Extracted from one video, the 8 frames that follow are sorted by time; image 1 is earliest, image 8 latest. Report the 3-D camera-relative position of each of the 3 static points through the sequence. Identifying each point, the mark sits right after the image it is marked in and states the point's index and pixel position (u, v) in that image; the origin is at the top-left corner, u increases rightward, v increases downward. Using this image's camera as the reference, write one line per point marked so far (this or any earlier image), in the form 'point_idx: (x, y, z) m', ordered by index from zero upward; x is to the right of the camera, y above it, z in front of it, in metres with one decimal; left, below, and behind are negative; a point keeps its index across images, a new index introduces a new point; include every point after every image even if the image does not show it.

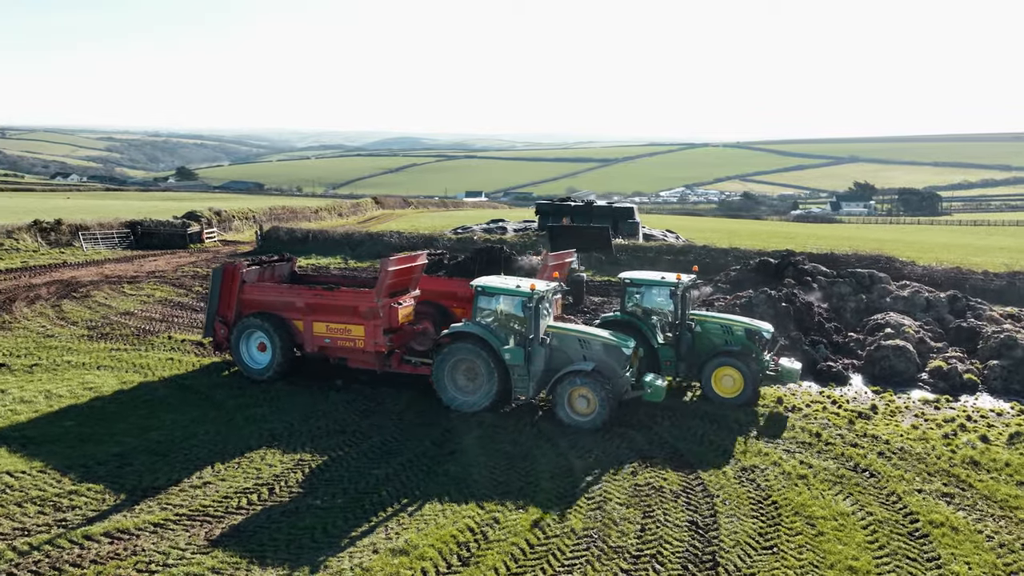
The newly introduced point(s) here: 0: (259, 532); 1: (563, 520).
0: (-2.5, -2.4, +7.4) m
1: (+0.5, -2.4, +7.8) m
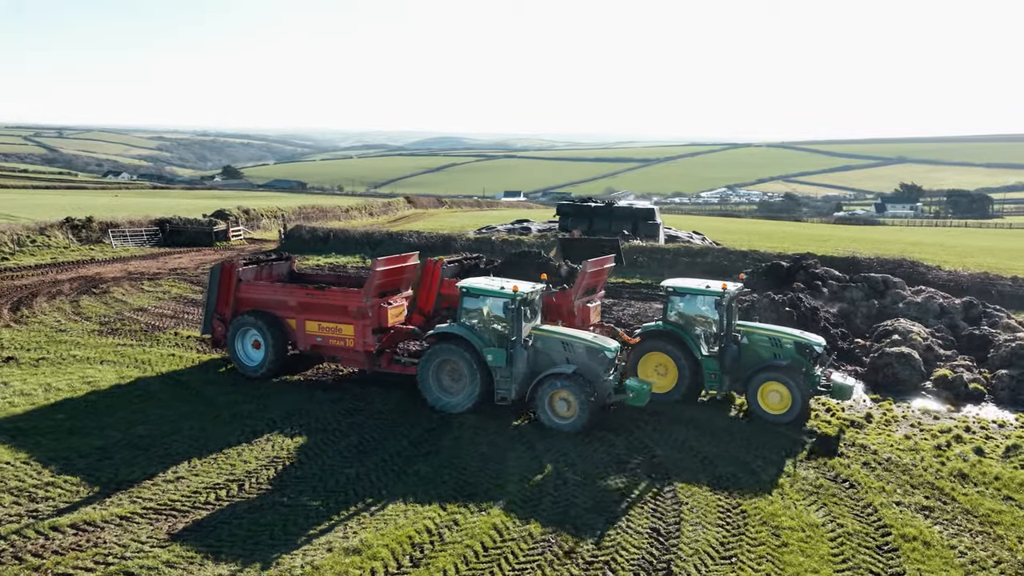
0: (-2.9, -2.4, +7.5) m
1: (+0.1, -2.4, +7.8) m
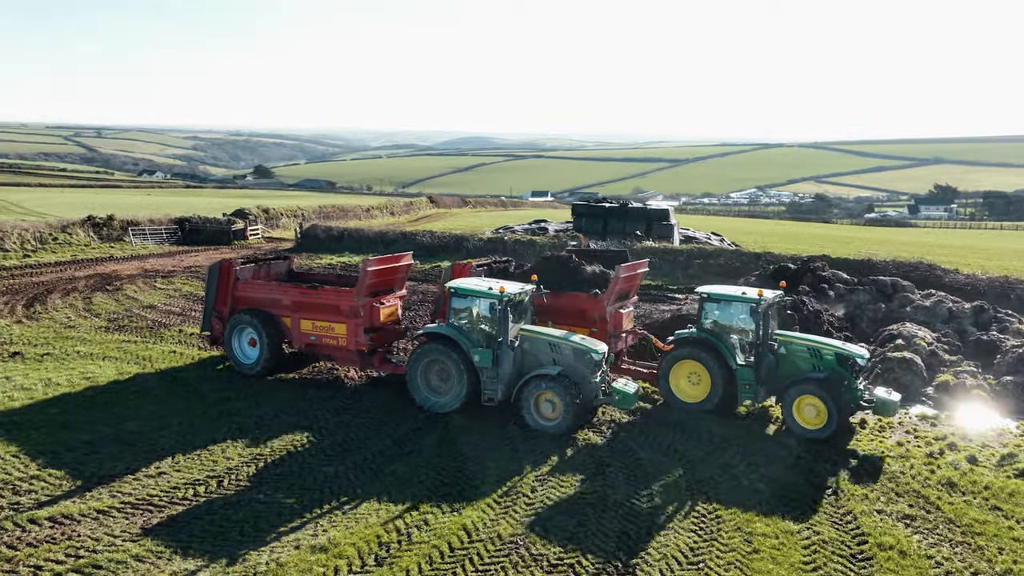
0: (-3.2, -2.4, +7.6) m
1: (-0.2, -2.4, +7.8) m
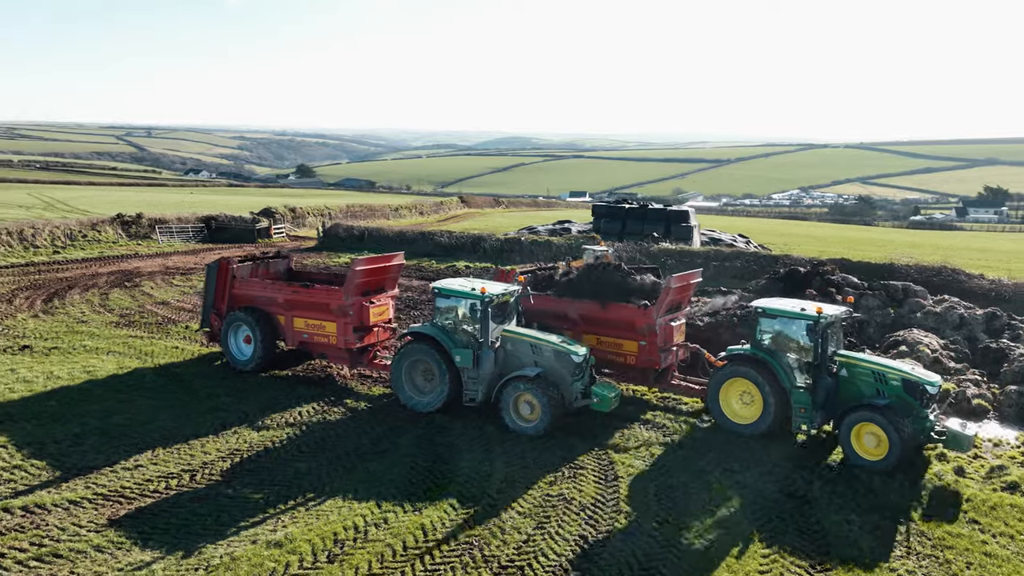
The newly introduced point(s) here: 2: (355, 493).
0: (-3.6, -2.3, +7.8) m
1: (-0.6, -2.4, +7.8) m
2: (-1.8, -2.3, +8.5) m
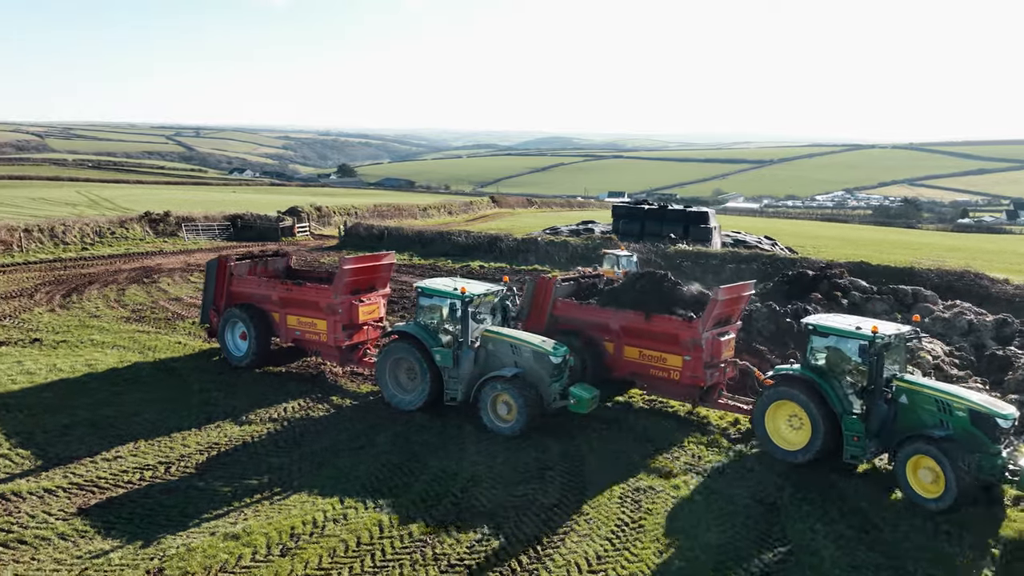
0: (-4.1, -2.3, +8.0) m
1: (-1.1, -2.4, +7.9) m
2: (-2.2, -2.3, +8.6) m
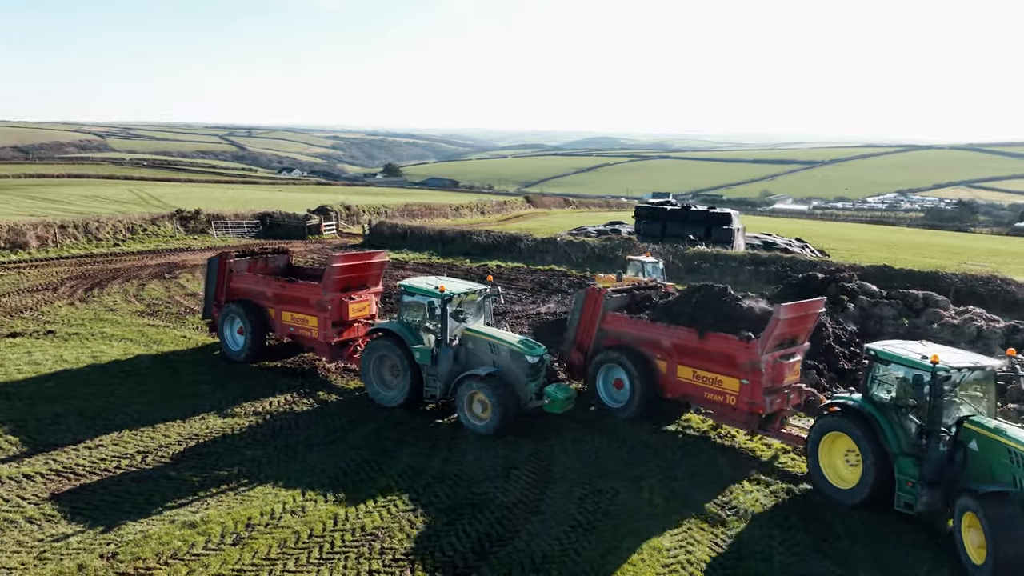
0: (-4.6, -2.2, +8.3) m
1: (-1.6, -2.4, +8.0) m
2: (-2.6, -2.2, +8.8) m
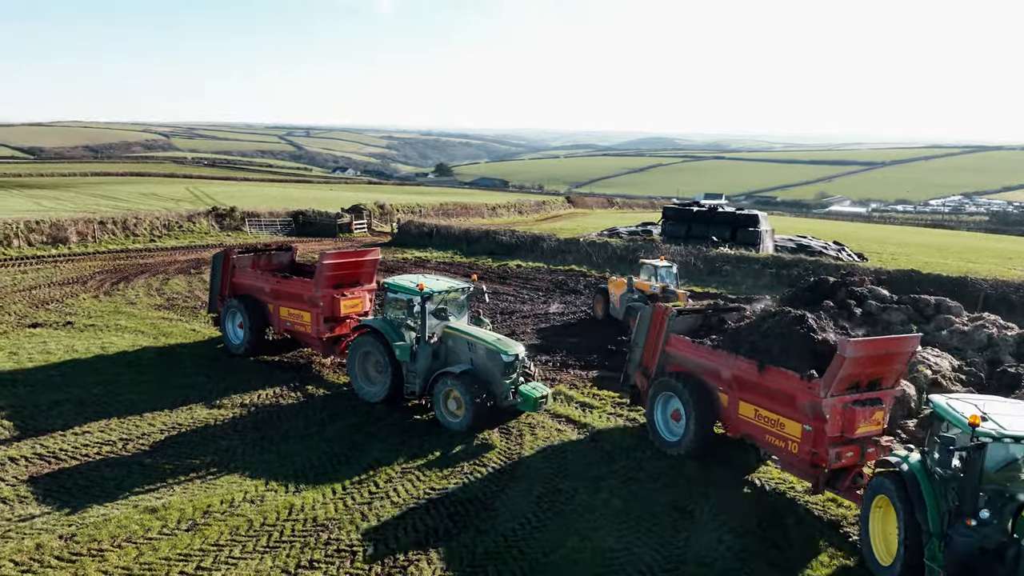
0: (-5.0, -2.1, +8.7) m
1: (-2.1, -2.4, +8.2) m
2: (-3.1, -2.2, +9.0) m
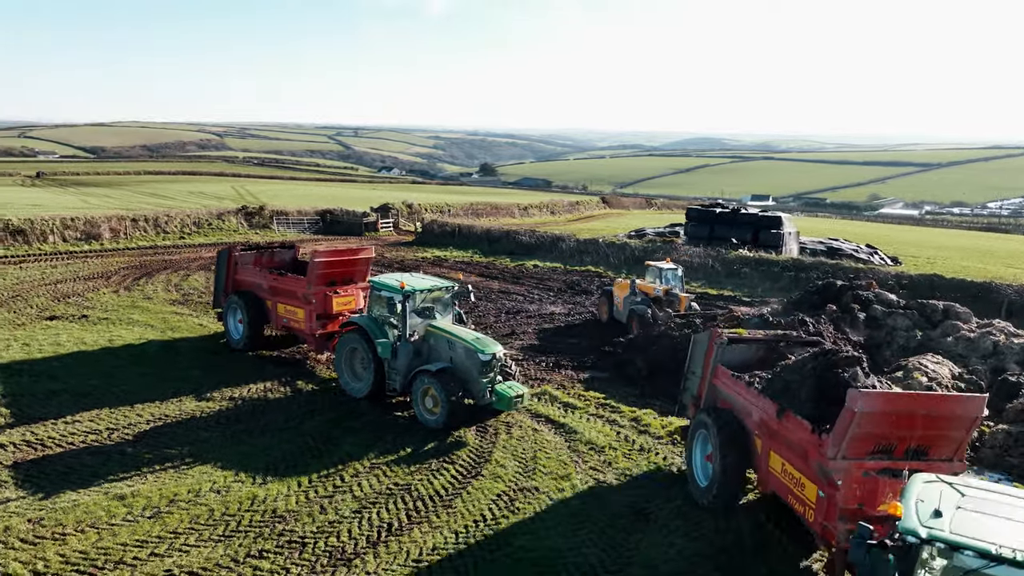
0: (-5.5, -2.1, +9.0) m
1: (-2.6, -2.3, +8.4) m
2: (-3.5, -2.1, +9.3) m
